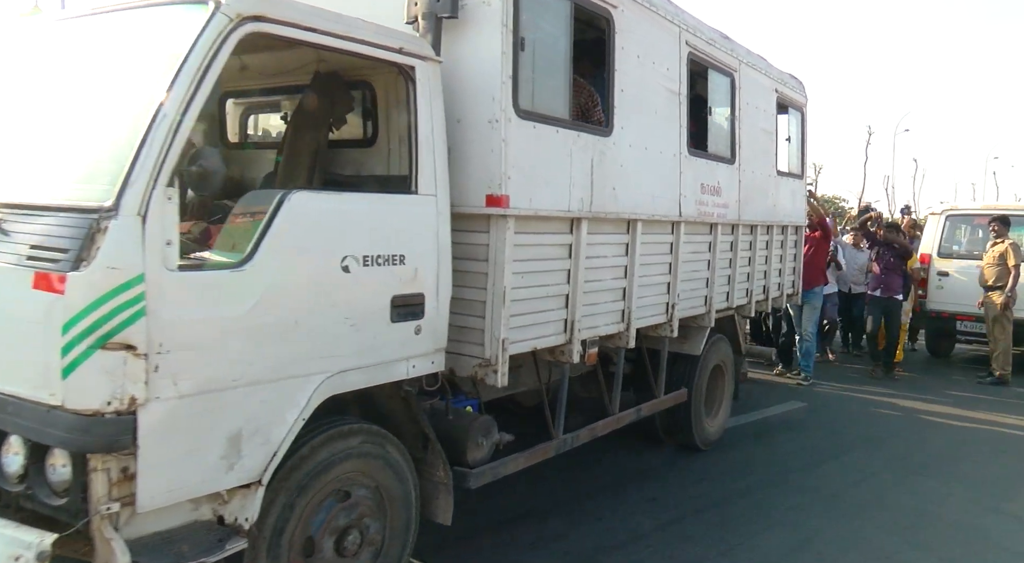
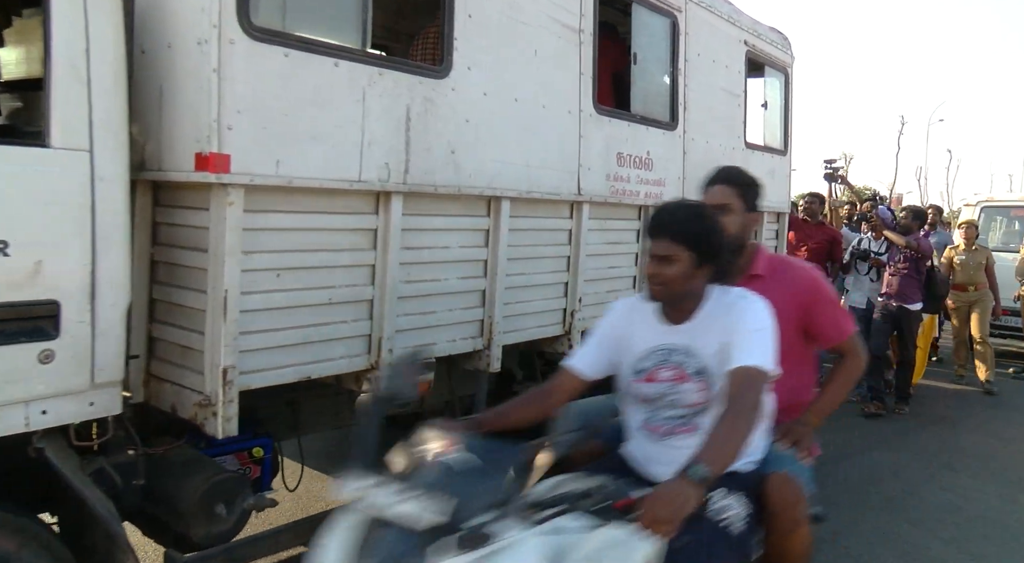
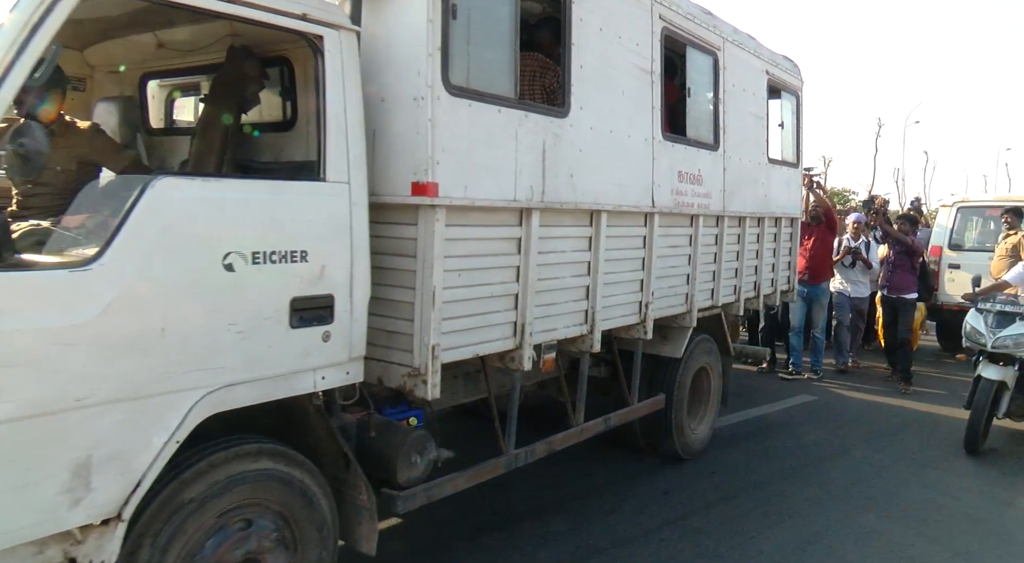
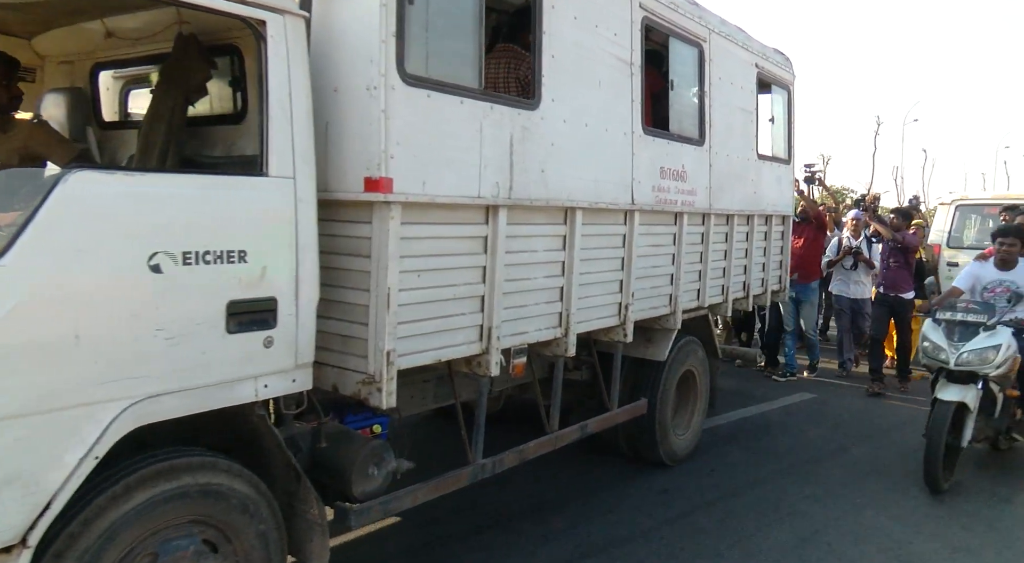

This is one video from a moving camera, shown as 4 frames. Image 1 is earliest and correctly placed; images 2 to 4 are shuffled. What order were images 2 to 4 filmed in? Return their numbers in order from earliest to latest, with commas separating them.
3, 4, 2
